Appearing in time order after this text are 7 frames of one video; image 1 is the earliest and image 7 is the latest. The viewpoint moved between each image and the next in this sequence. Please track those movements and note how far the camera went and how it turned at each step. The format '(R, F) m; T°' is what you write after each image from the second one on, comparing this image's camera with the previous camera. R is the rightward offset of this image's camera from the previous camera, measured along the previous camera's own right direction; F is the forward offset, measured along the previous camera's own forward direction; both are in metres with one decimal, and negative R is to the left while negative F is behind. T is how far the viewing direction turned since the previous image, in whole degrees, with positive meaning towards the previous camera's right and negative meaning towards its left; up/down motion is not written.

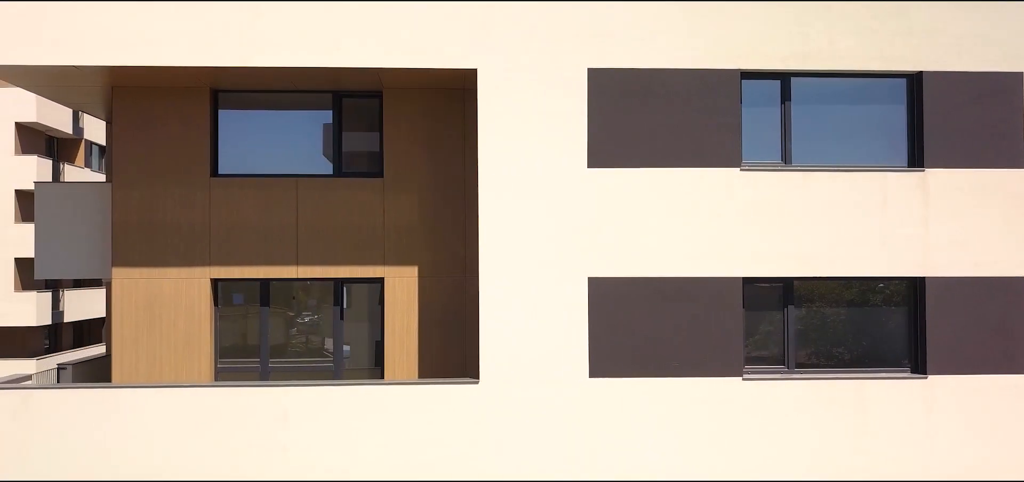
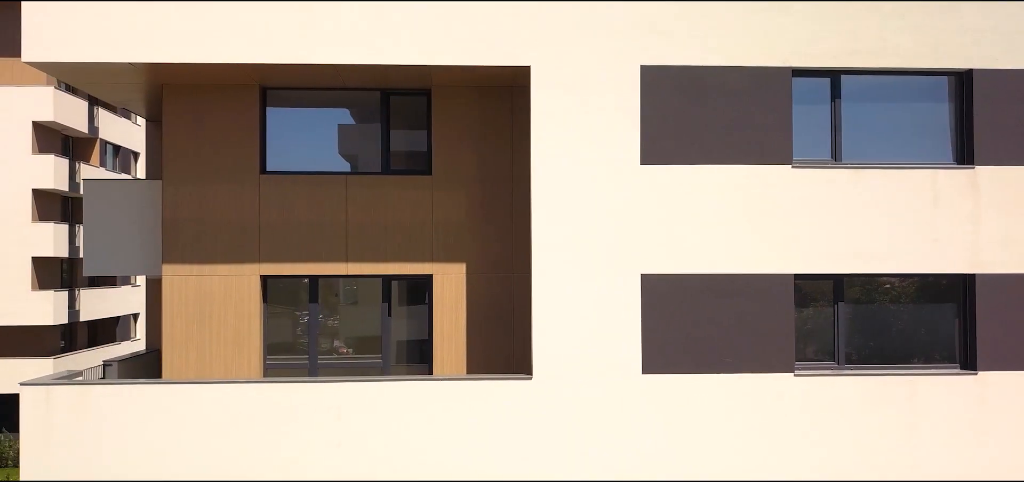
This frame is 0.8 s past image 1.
(-0.5, 0.0) m; 0°
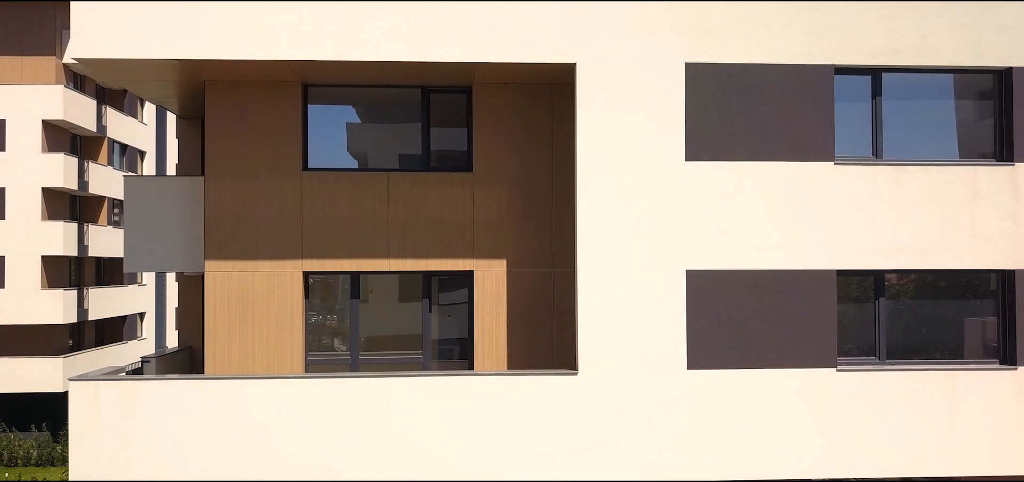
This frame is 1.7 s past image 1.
(-0.5, 0.0) m; 0°
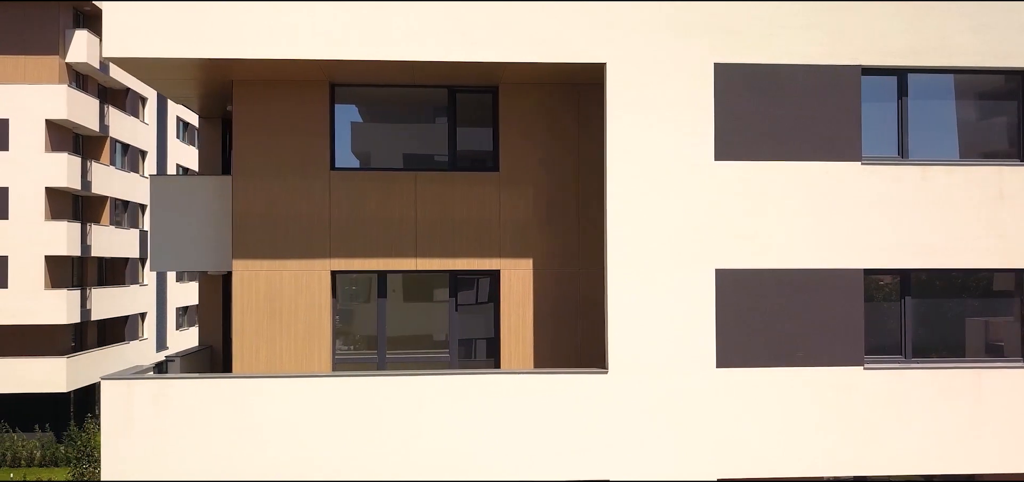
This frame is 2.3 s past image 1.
(-0.3, 0.0) m; 0°
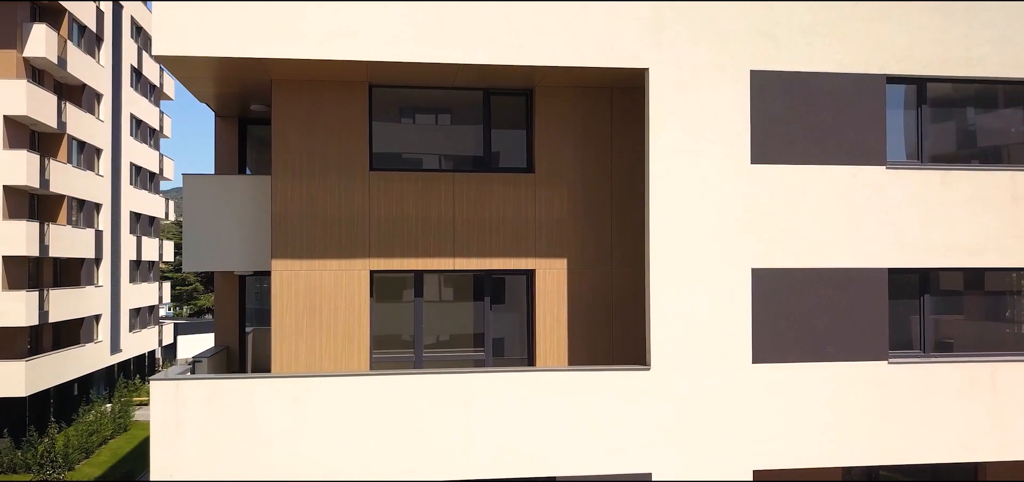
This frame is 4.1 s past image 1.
(-0.8, -0.1) m; +3°
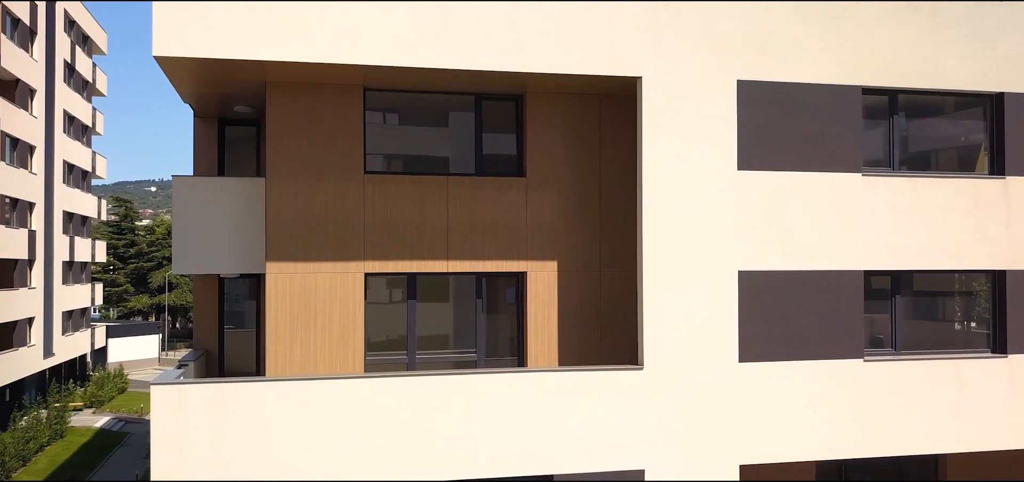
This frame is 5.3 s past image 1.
(-0.4, -0.1) m; +4°
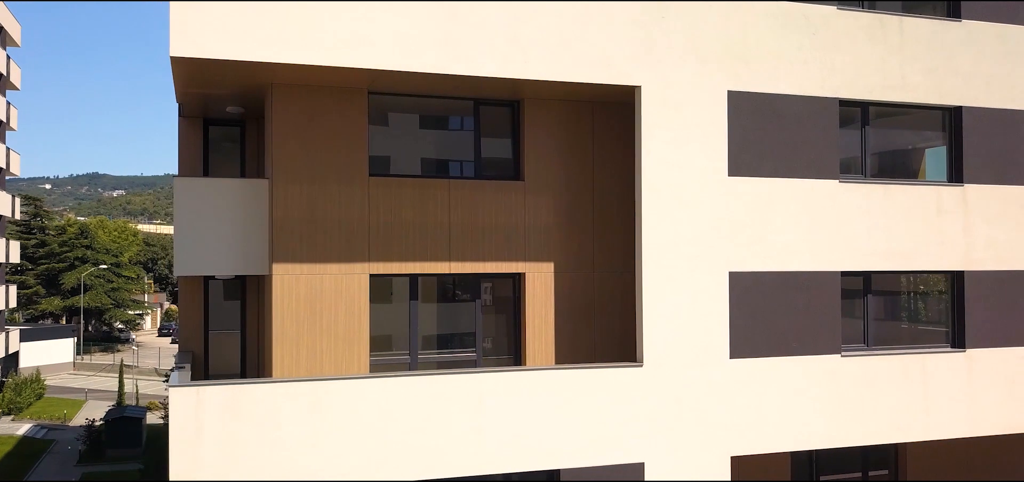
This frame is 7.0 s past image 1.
(-0.6, -0.2) m; +4°
